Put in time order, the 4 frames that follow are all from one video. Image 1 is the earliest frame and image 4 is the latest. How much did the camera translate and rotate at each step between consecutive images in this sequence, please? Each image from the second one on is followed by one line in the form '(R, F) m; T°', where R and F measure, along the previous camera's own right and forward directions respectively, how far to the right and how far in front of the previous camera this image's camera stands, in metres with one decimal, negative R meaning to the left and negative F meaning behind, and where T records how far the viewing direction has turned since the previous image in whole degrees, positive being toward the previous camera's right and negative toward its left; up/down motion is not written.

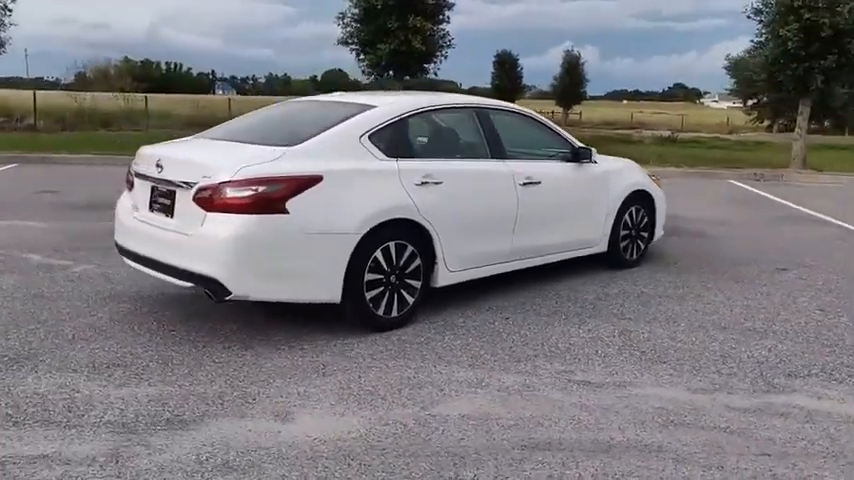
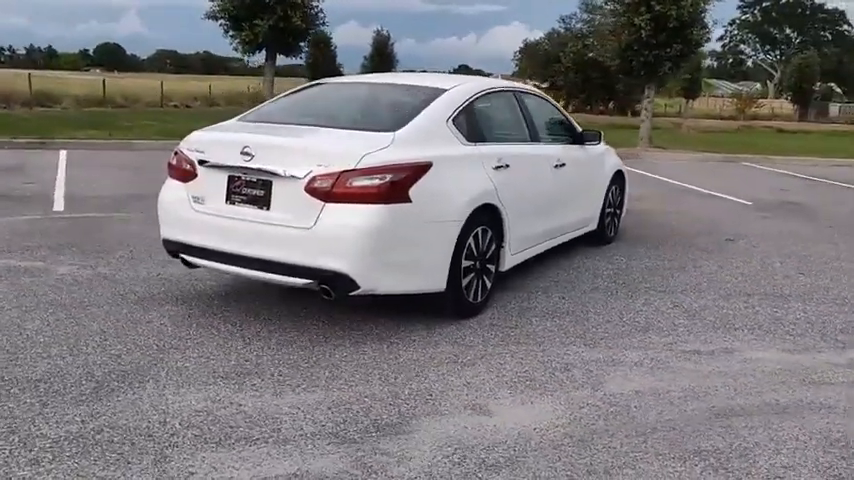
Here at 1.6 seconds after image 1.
(-2.1, +0.3) m; +14°
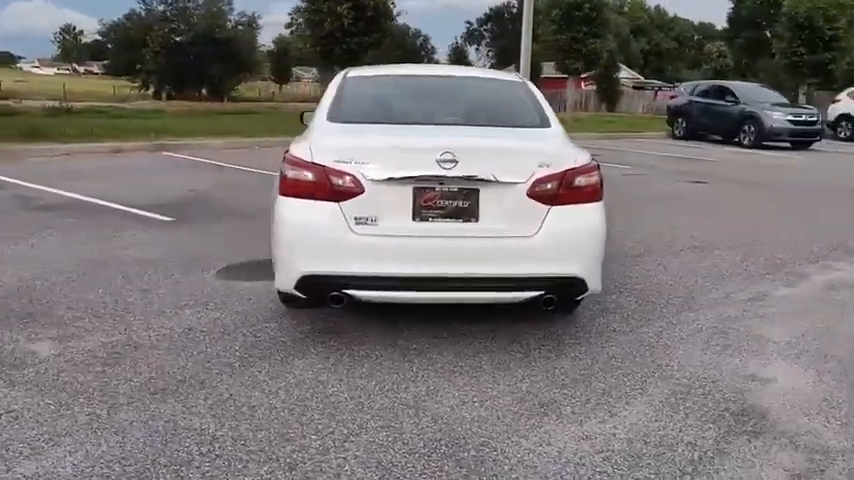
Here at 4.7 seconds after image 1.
(-3.5, +1.3) m; +30°
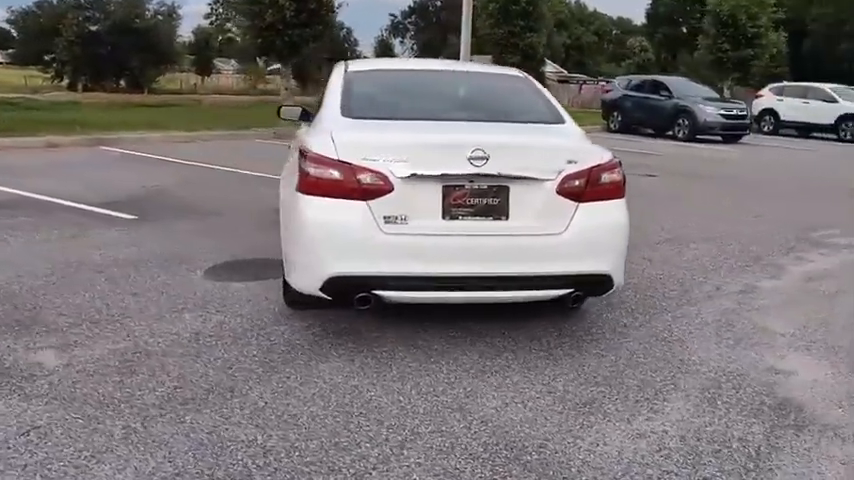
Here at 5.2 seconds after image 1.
(-0.6, +0.1) m; +5°
